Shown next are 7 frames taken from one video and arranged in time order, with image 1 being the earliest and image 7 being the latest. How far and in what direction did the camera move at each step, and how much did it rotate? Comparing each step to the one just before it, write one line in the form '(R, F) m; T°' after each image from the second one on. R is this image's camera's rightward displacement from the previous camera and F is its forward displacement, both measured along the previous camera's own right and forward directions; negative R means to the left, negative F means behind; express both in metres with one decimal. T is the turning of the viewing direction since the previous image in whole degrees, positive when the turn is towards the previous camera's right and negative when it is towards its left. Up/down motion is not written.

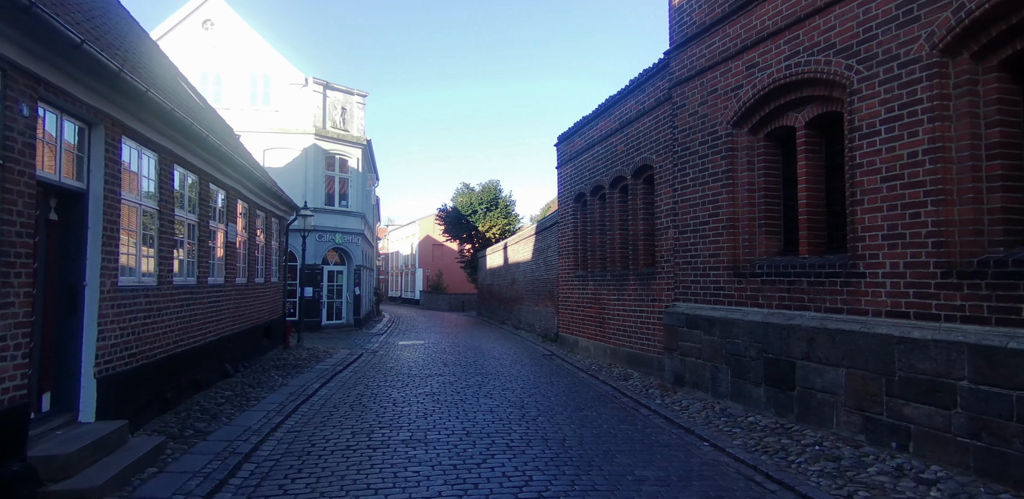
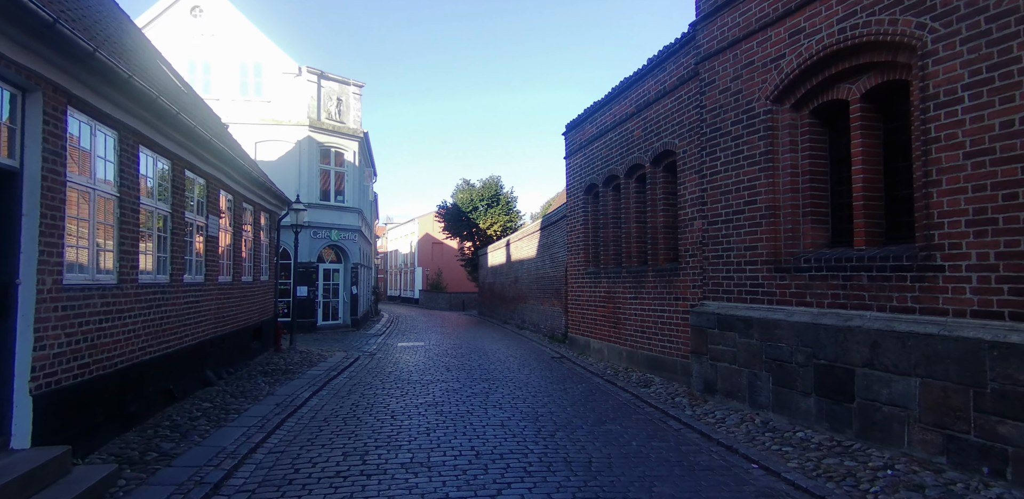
(-0.2, +0.8) m; 0°
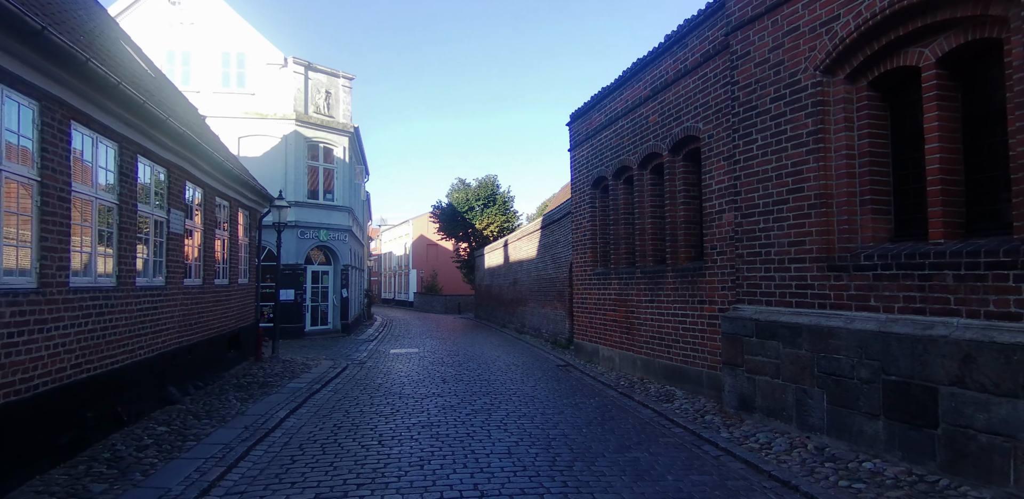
(-0.1, +0.9) m; +1°
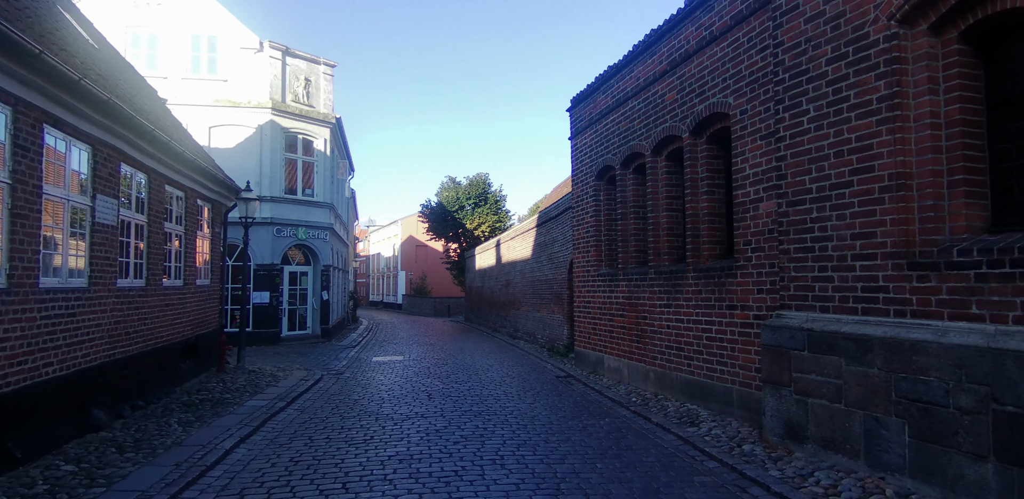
(-0.1, +1.1) m; +1°
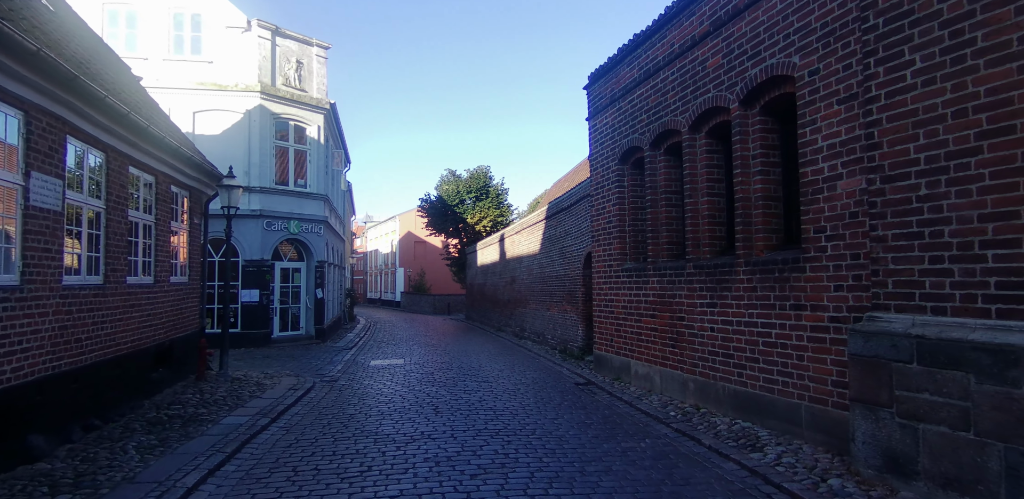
(-0.3, +1.0) m; 0°
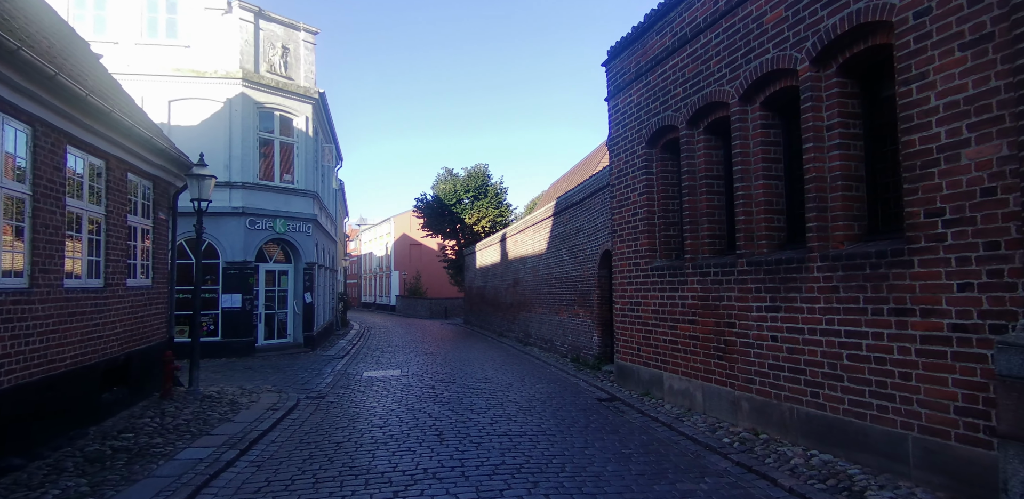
(-0.3, +1.1) m; +1°
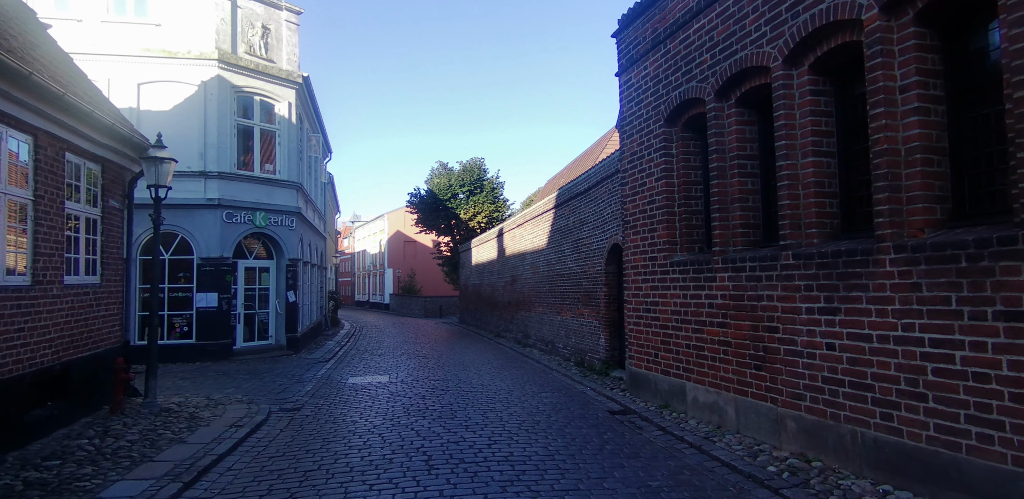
(-0.1, +0.9) m; 0°
